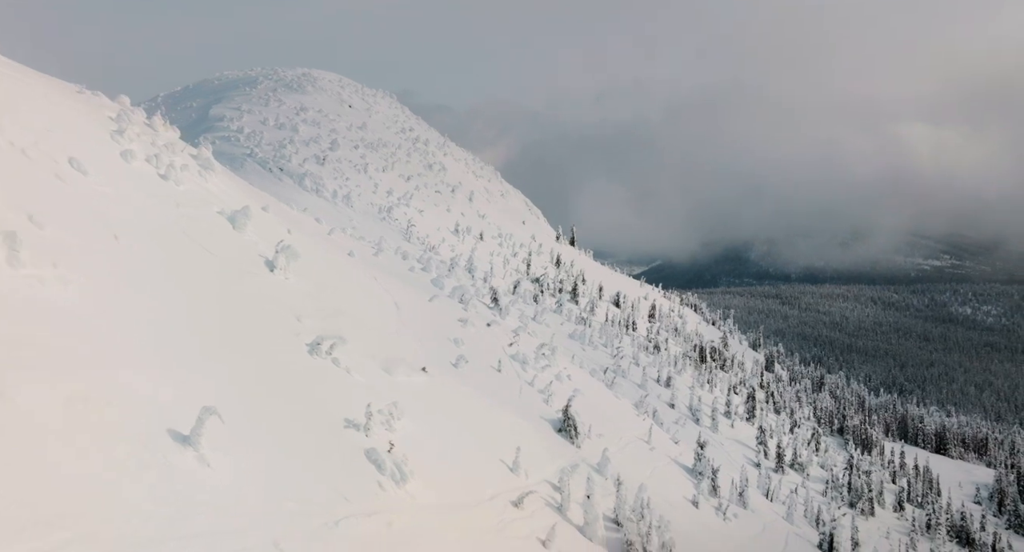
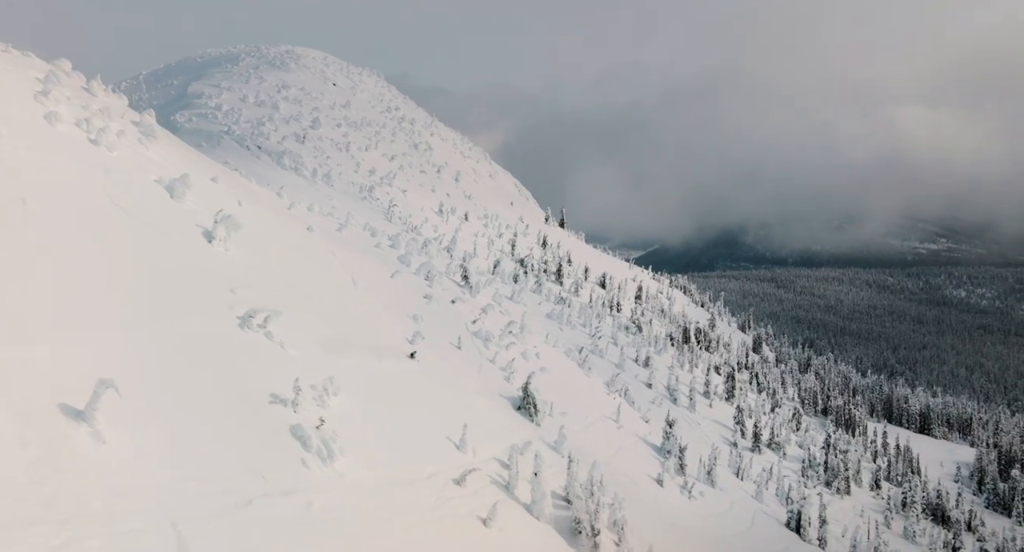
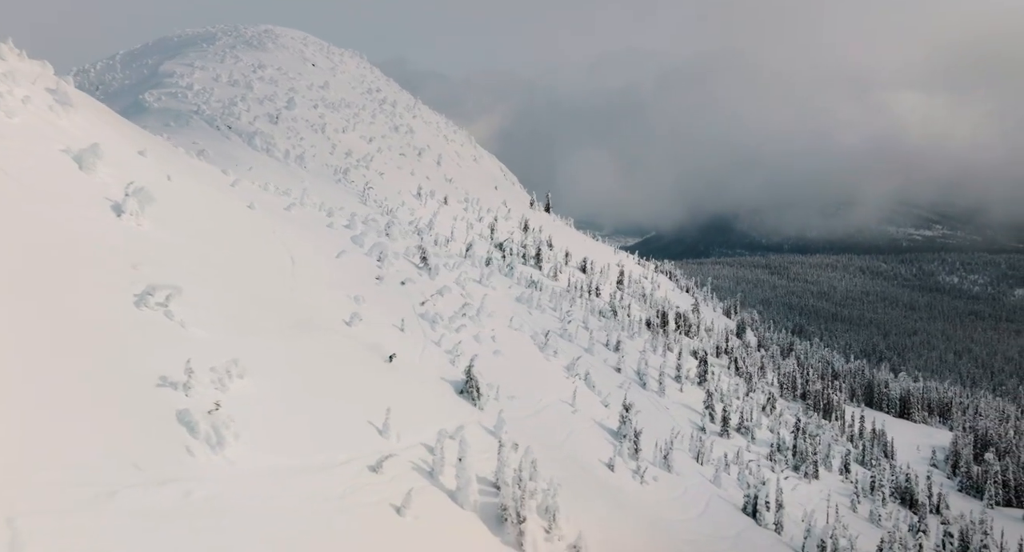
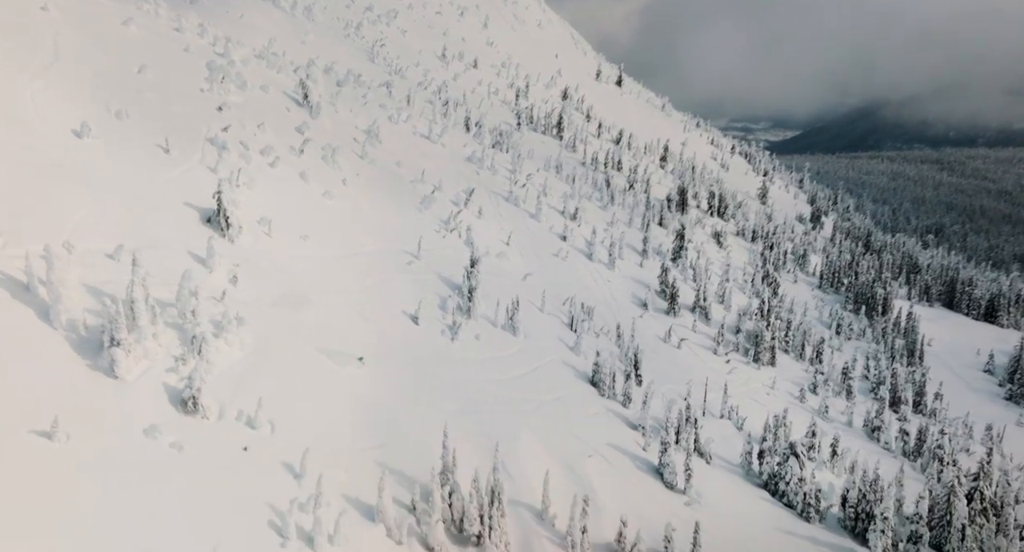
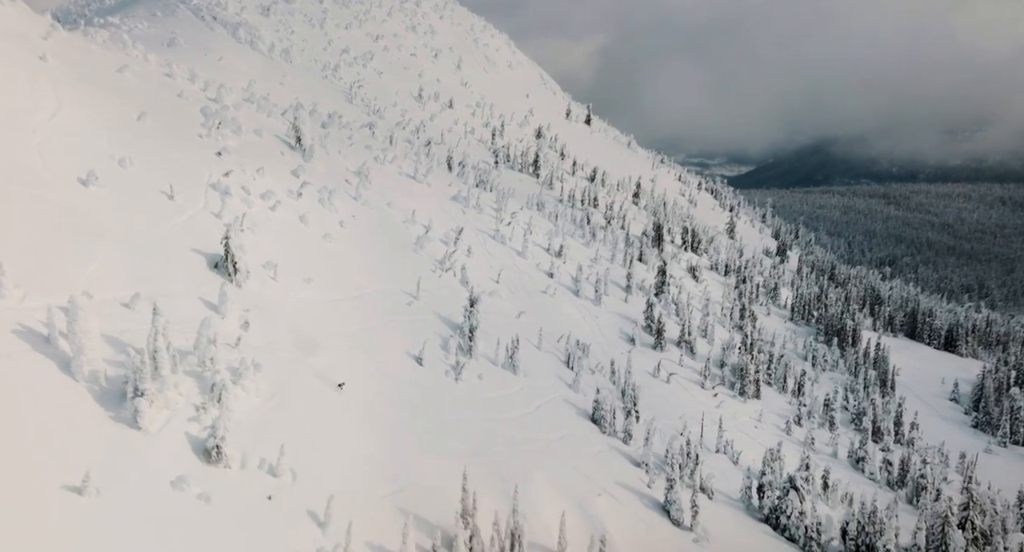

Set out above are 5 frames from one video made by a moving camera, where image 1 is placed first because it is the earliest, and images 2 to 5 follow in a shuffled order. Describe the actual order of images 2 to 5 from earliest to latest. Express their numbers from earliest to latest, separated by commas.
2, 3, 5, 4
